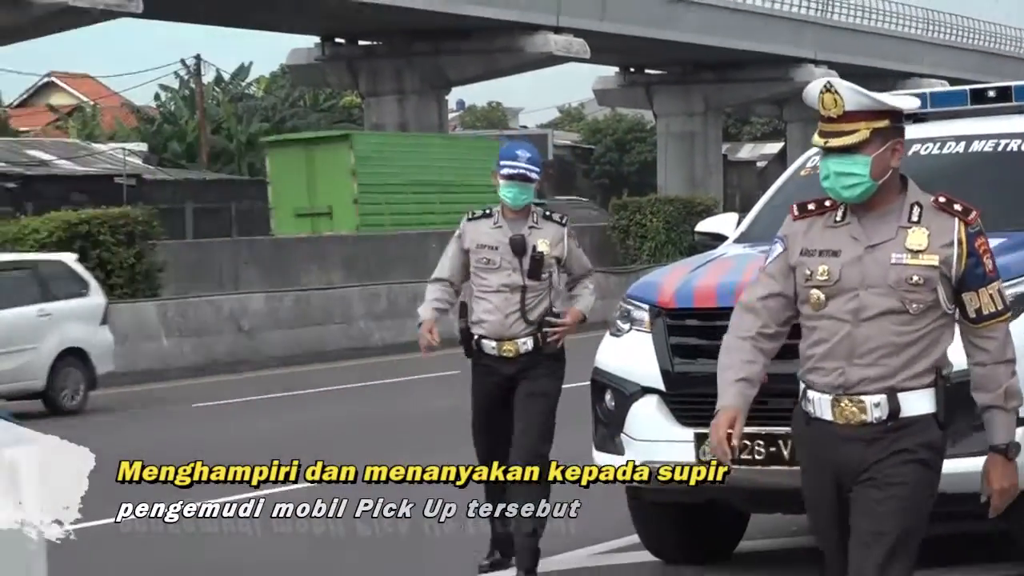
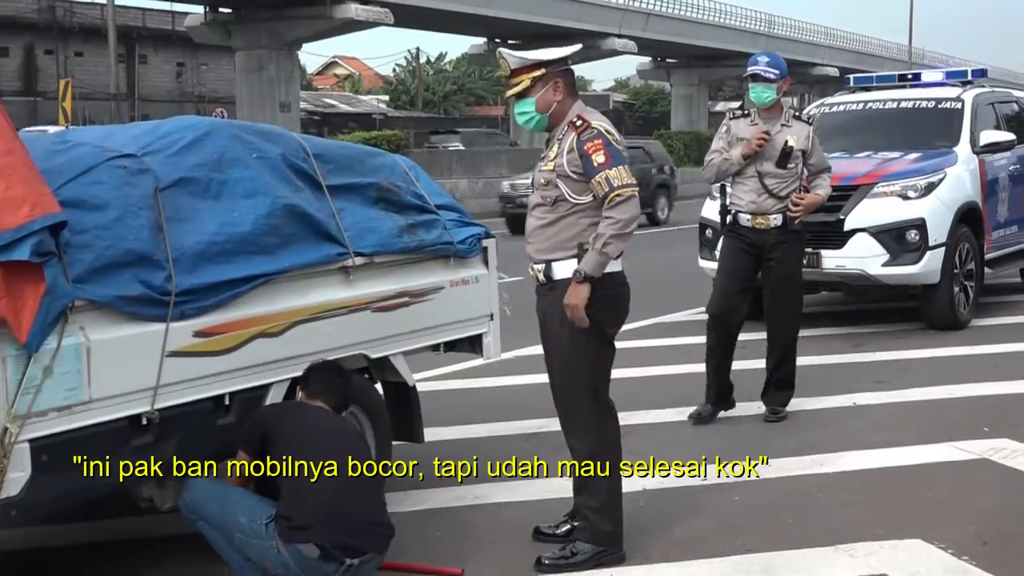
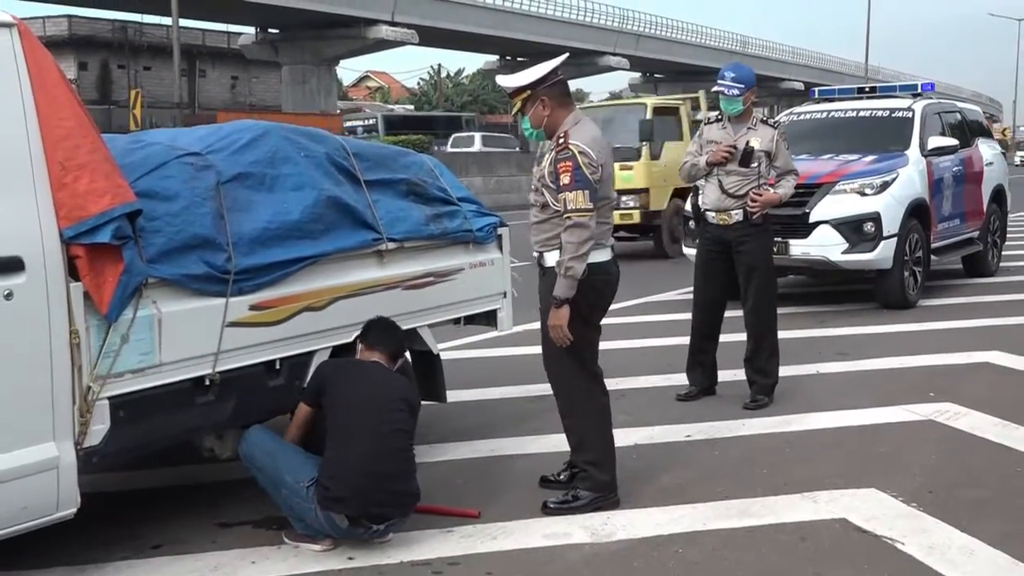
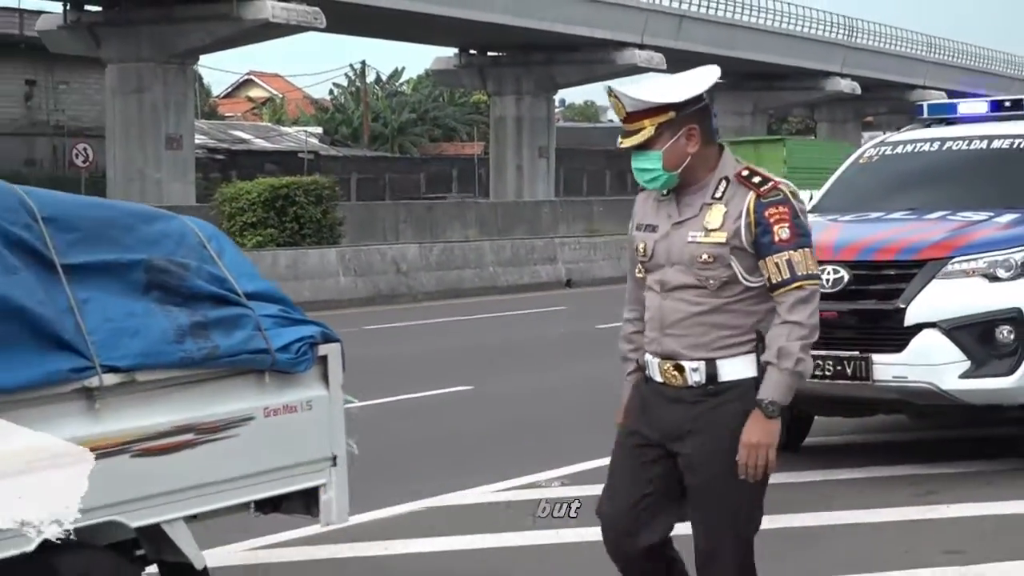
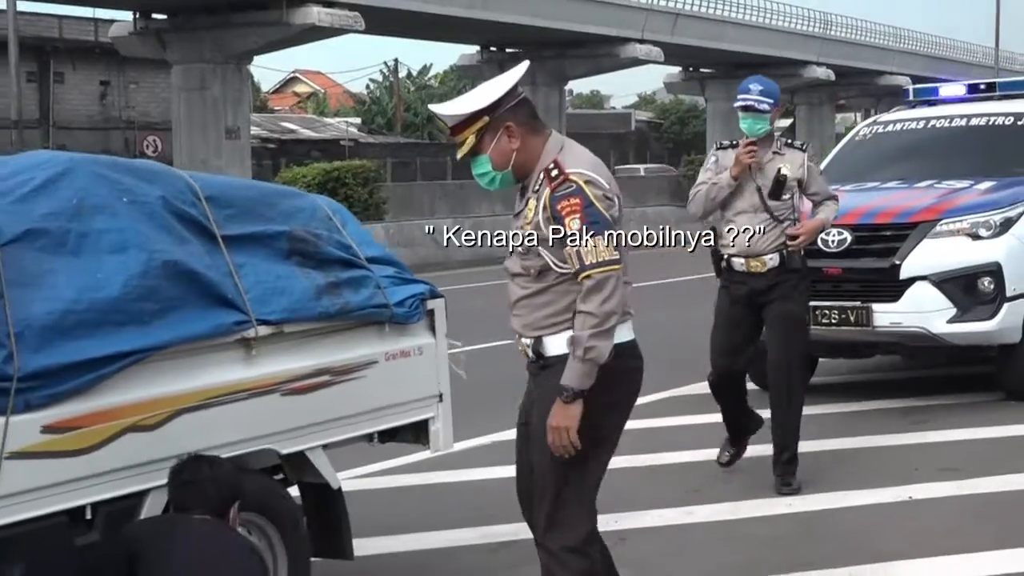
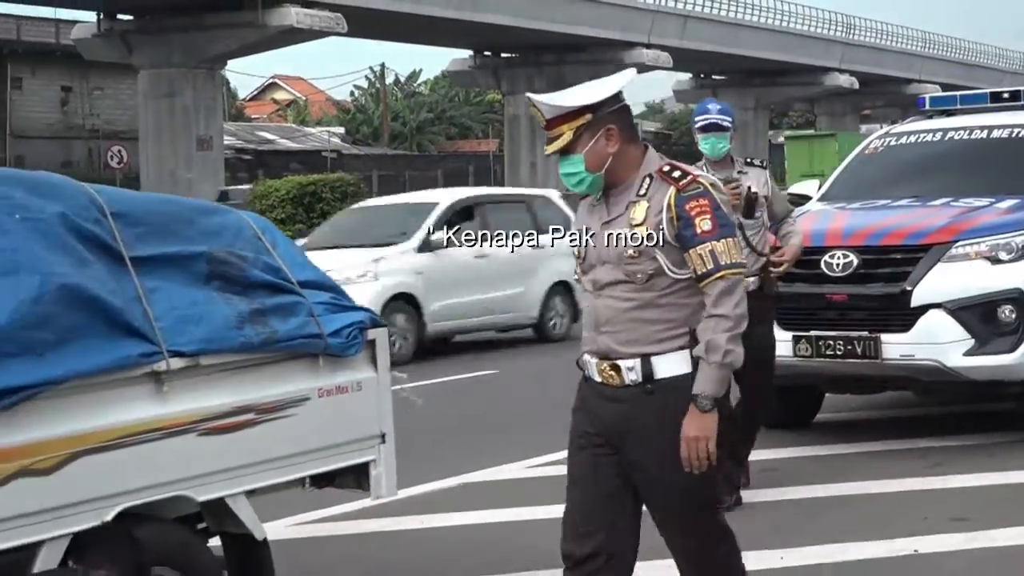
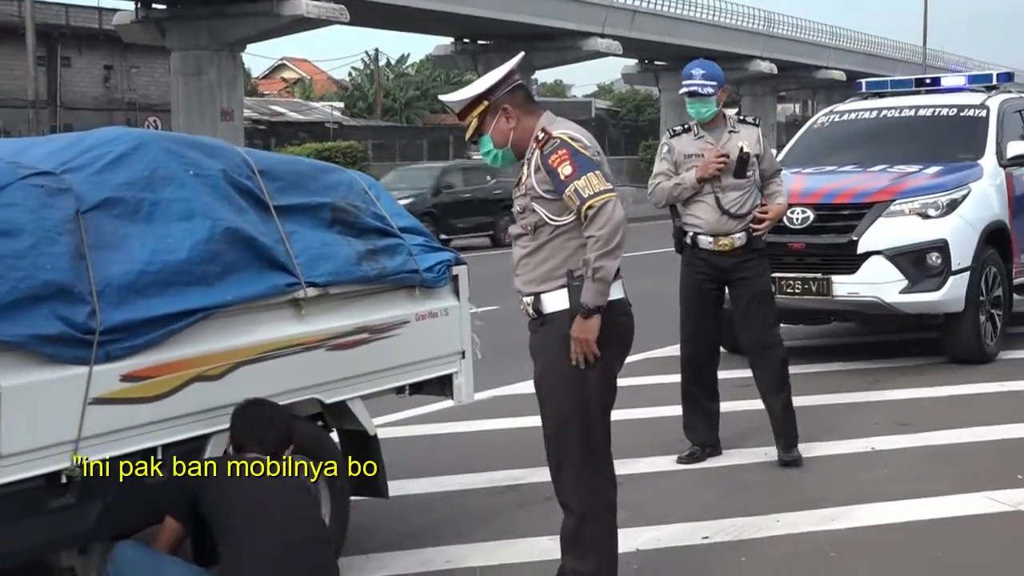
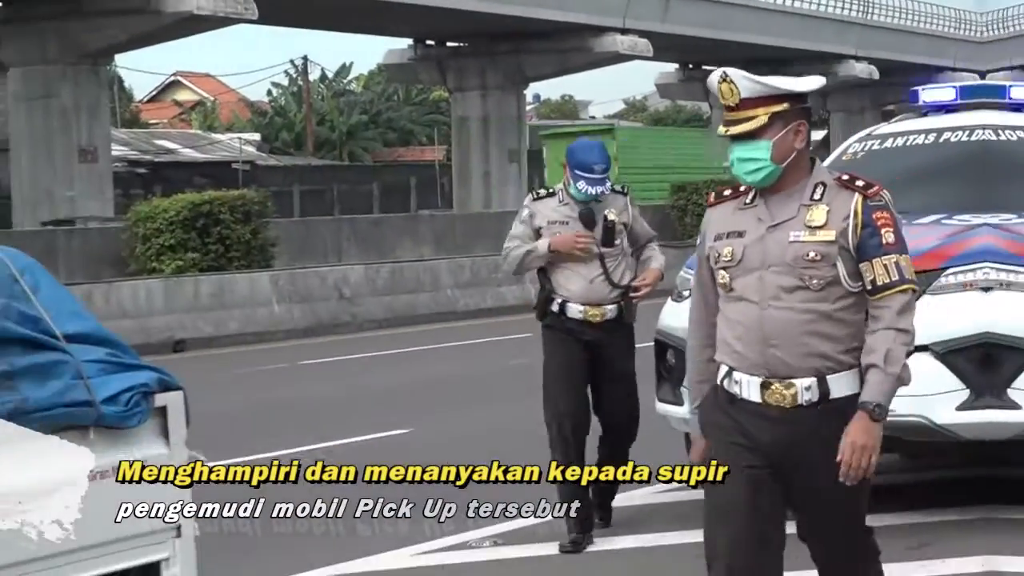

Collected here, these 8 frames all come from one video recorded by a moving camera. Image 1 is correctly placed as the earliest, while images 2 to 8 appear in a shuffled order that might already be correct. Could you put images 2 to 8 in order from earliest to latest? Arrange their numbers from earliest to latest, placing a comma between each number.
8, 4, 6, 5, 7, 2, 3
